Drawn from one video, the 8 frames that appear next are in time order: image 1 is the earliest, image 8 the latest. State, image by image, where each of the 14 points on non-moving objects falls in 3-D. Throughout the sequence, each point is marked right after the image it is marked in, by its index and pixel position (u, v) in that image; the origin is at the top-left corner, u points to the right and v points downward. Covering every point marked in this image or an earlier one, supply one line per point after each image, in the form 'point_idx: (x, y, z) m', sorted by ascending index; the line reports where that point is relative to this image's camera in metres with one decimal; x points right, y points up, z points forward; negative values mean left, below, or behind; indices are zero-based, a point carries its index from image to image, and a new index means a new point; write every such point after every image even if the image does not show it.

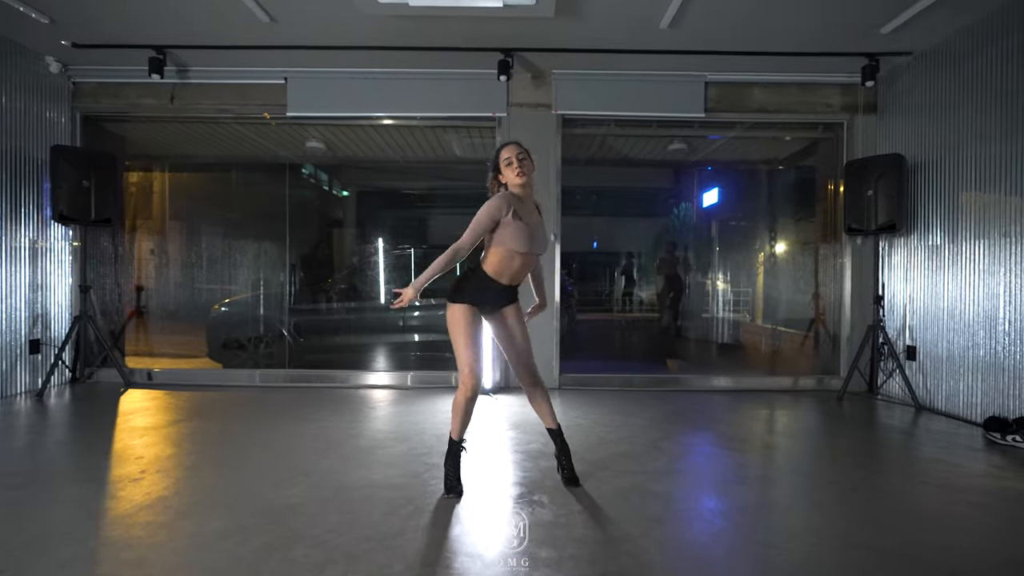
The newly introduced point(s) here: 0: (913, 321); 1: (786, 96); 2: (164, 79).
0: (+3.1, -0.3, +4.8) m
1: (+2.4, +1.7, +5.3) m
2: (-3.1, +1.8, +5.4) m
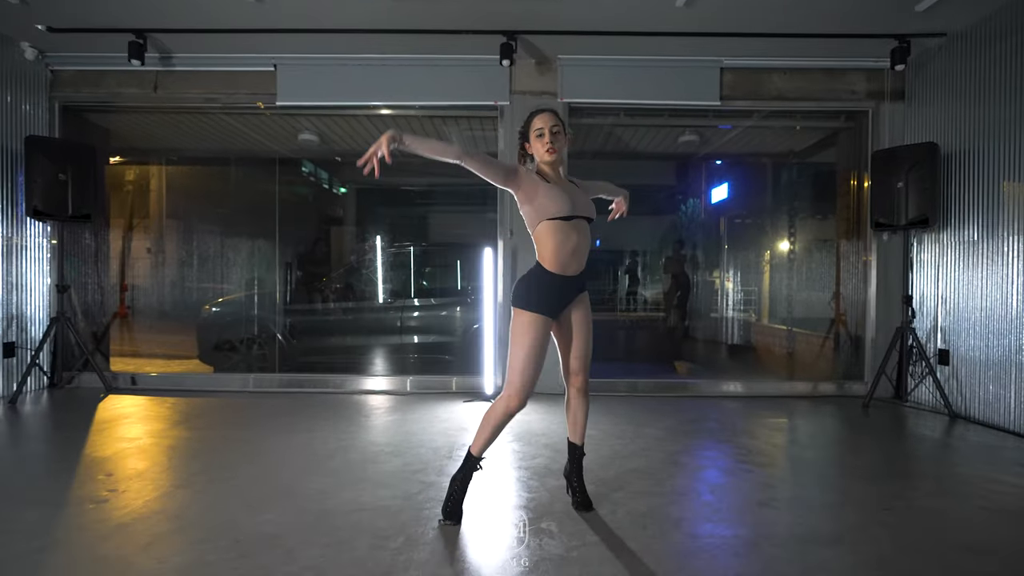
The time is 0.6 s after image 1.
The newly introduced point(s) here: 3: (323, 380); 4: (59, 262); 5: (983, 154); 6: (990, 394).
0: (+3.2, -0.3, +4.5) m
1: (+2.4, +1.7, +5.0) m
2: (-3.0, +1.8, +5.1) m
3: (-1.5, -0.8, +5.3) m
4: (-3.8, +0.2, +5.2) m
5: (+3.2, +0.9, +4.2) m
6: (+3.2, -0.7, +4.1) m
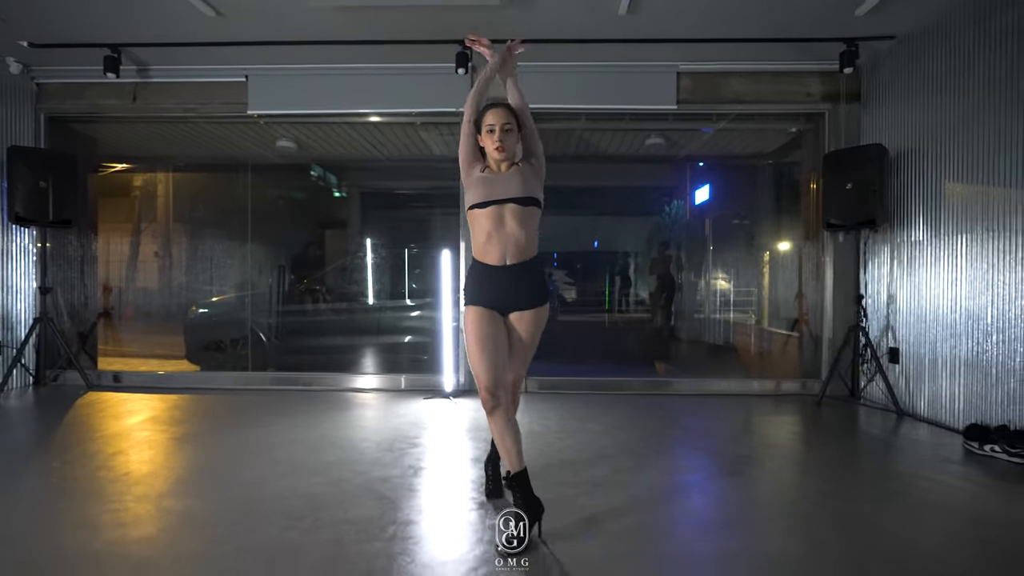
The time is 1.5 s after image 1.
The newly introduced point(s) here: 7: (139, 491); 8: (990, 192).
0: (+2.9, -0.3, +4.6) m
1: (+2.1, +1.7, +5.1) m
2: (-3.3, +1.8, +5.3) m
3: (-1.7, -0.8, +5.5) m
4: (-4.1, +0.2, +5.4) m
5: (+2.9, +0.9, +4.3) m
6: (+2.9, -0.7, +4.2) m
7: (-1.7, -0.9, +2.9) m
8: (+2.9, +0.6, +3.7) m
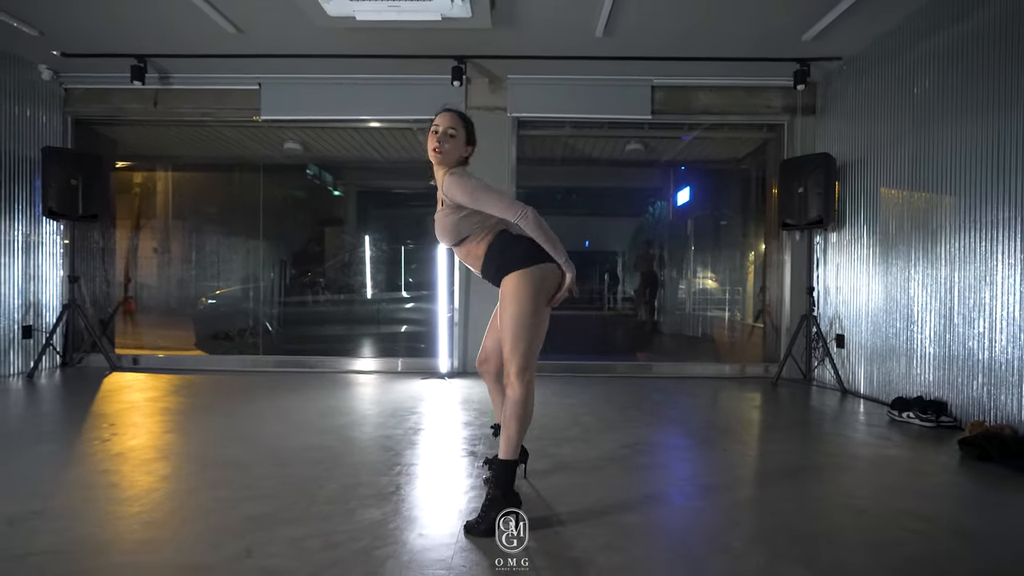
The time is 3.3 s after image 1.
0: (+2.8, -0.2, +5.1) m
1: (+2.0, +1.7, +5.6) m
2: (-3.4, +1.9, +5.8) m
3: (-1.9, -0.7, +6.0) m
4: (-4.2, +0.3, +5.9) m
5: (+2.8, +1.0, +4.8) m
6: (+2.8, -0.6, +4.7) m
7: (-1.8, -0.9, +3.4) m
8: (+2.8, +0.6, +4.2) m
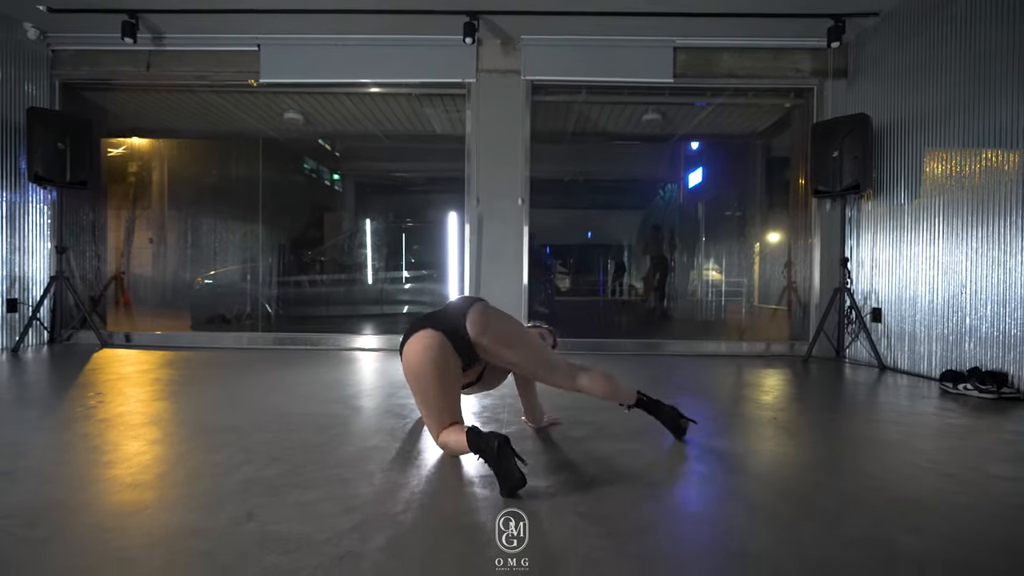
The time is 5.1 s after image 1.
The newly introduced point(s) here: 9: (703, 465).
0: (+2.9, 0.0, +4.8) m
1: (+2.1, +2.0, +5.4) m
2: (-3.3, +2.1, +5.4) m
3: (-1.7, -0.5, +5.7) m
4: (-4.1, +0.5, +5.5) m
5: (+2.9, +1.2, +4.5) m
6: (+2.9, -0.4, +4.4) m
7: (-1.7, -0.6, +3.1) m
8: (+3.0, +0.8, +3.9) m
9: (+0.7, -0.7, +2.3) m
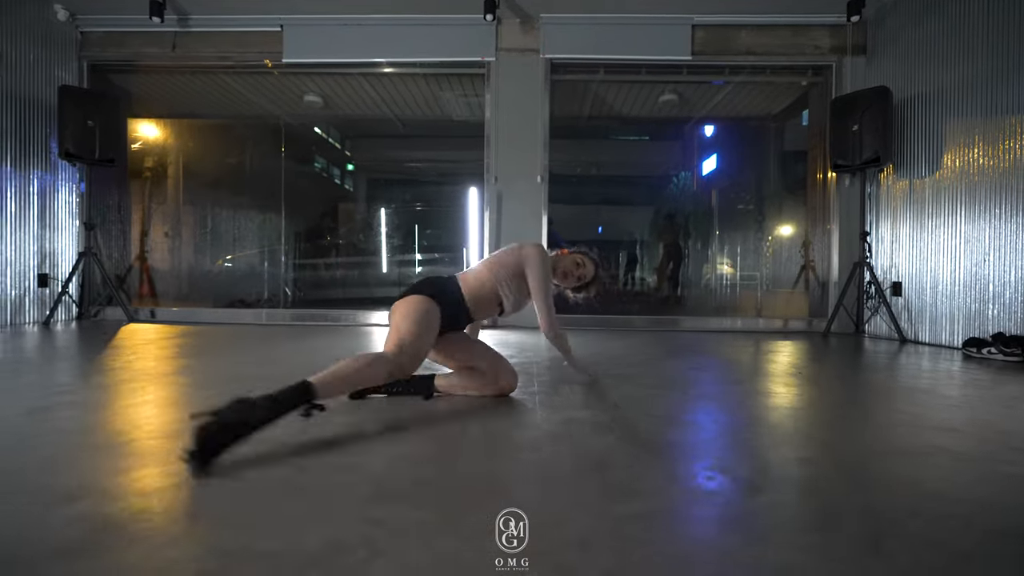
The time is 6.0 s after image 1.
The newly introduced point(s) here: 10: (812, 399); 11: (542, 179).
0: (+3.0, +0.2, +4.8) m
1: (+2.3, +2.2, +5.4) m
2: (-3.1, +2.3, +5.5) m
3: (-1.6, -0.3, +5.8) m
4: (-3.9, +0.7, +5.7) m
5: (+3.1, +1.4, +4.5) m
6: (+3.1, -0.2, +4.4) m
7: (-1.6, -0.4, +3.1) m
8: (+3.1, +1.1, +3.9) m
9: (+0.8, -0.5, +2.3) m
10: (+1.3, -0.5, +2.6) m
11: (+0.3, +1.0, +5.5) m
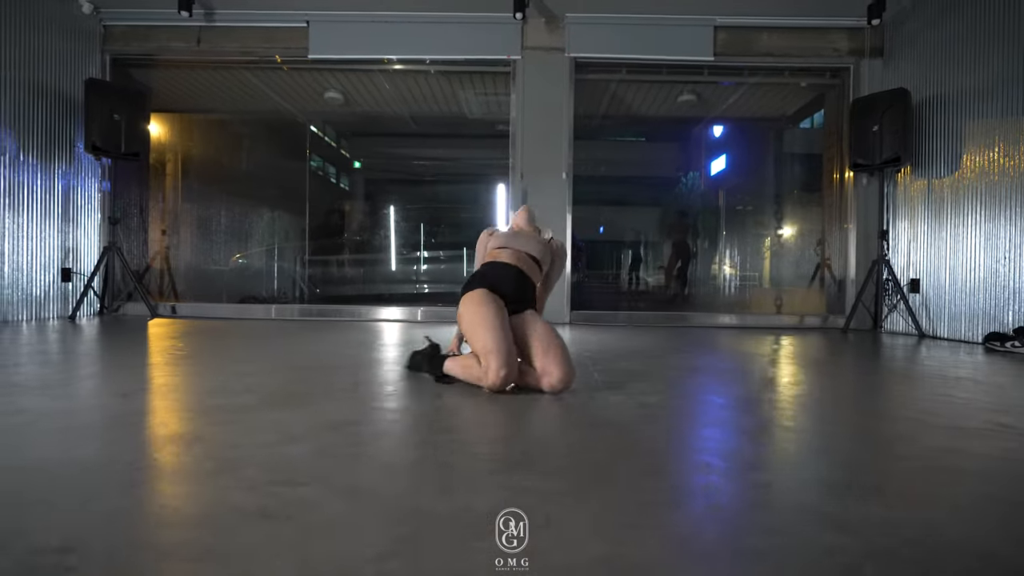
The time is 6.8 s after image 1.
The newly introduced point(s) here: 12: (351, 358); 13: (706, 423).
0: (+3.3, +0.3, +4.9) m
1: (+2.5, +2.2, +5.5) m
2: (-2.9, +2.4, +5.5) m
3: (-1.4, -0.2, +5.8) m
4: (-3.7, +0.8, +5.6) m
5: (+3.3, +1.4, +4.6) m
6: (+3.3, -0.2, +4.5) m
7: (-1.3, -0.4, +3.2) m
8: (+3.3, +1.1, +4.0) m
9: (+1.1, -0.4, +2.4) m
10: (+1.5, -0.4, +2.7) m
11: (+0.5, +1.0, +5.5) m
12: (-0.9, -0.4, +3.4) m
13: (+0.7, -0.4, +2.0) m
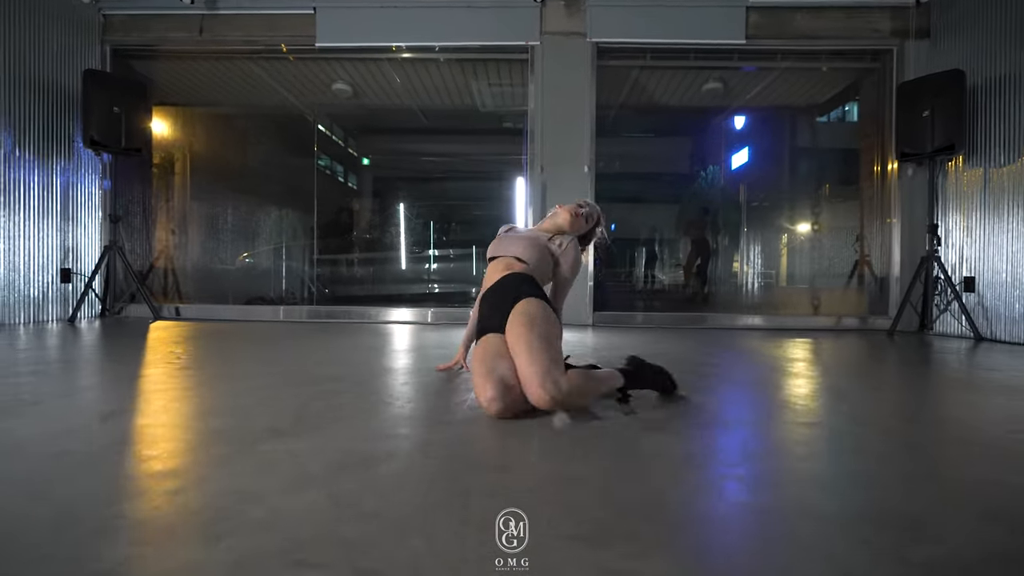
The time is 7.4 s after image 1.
0: (+3.4, +0.3, +4.6) m
1: (+2.7, +2.2, +5.1) m
2: (-2.8, +2.4, +5.3) m
3: (-1.2, -0.2, +5.5) m
4: (-3.6, +0.8, +5.4) m
5: (+3.4, +1.4, +4.3) m
6: (+3.4, -0.2, +4.2) m
7: (-1.2, -0.4, +2.9) m
8: (+3.5, +1.1, +3.7) m
9: (+1.2, -0.4, +2.1) m
10: (+1.6, -0.4, +2.4) m
11: (+0.6, +1.0, +5.2) m
12: (-0.8, -0.4, +3.1) m
13: (+0.8, -0.4, +1.7) m
